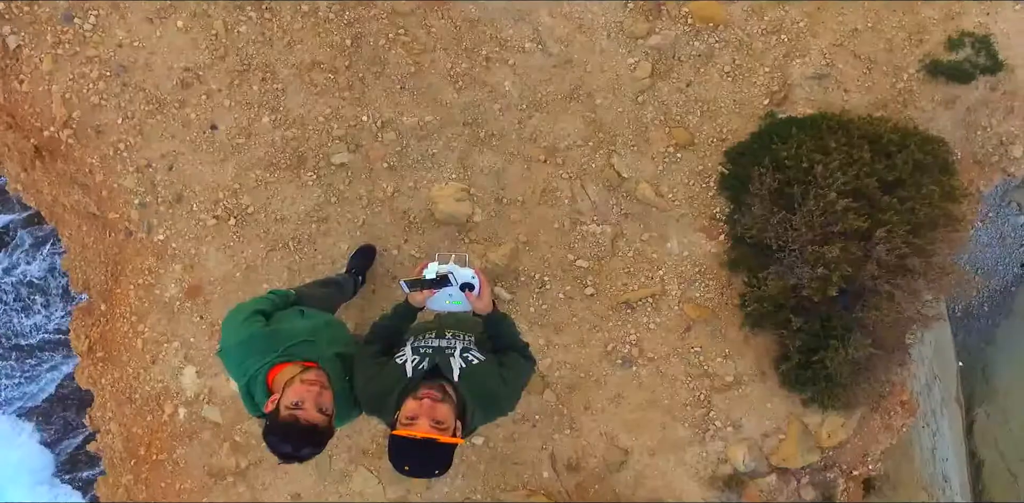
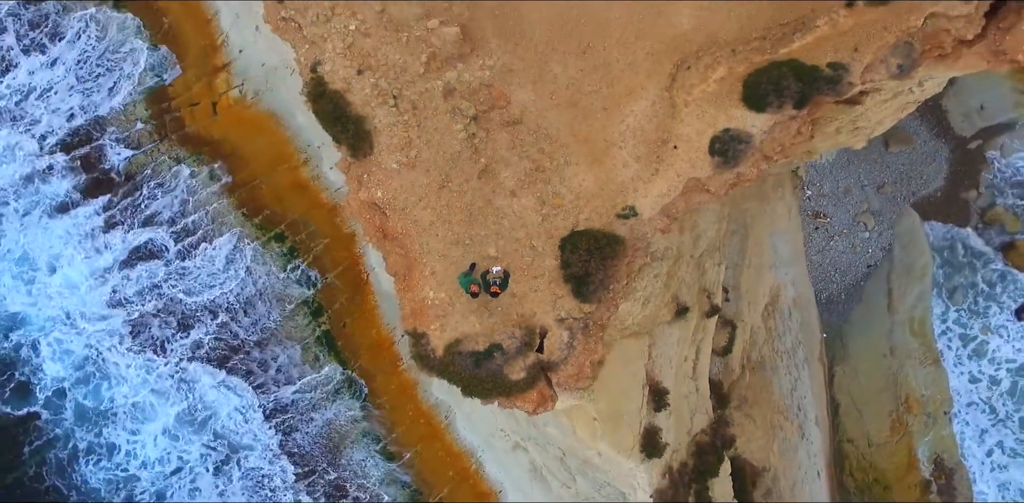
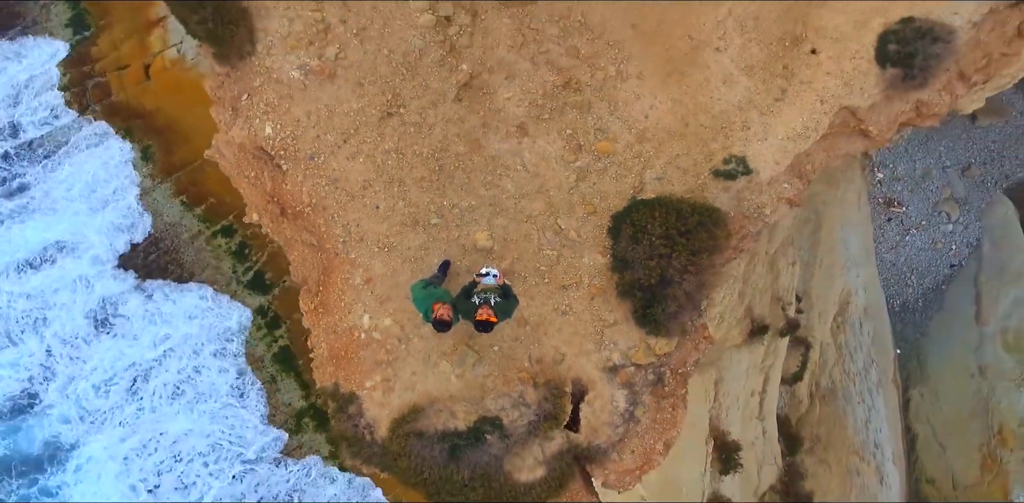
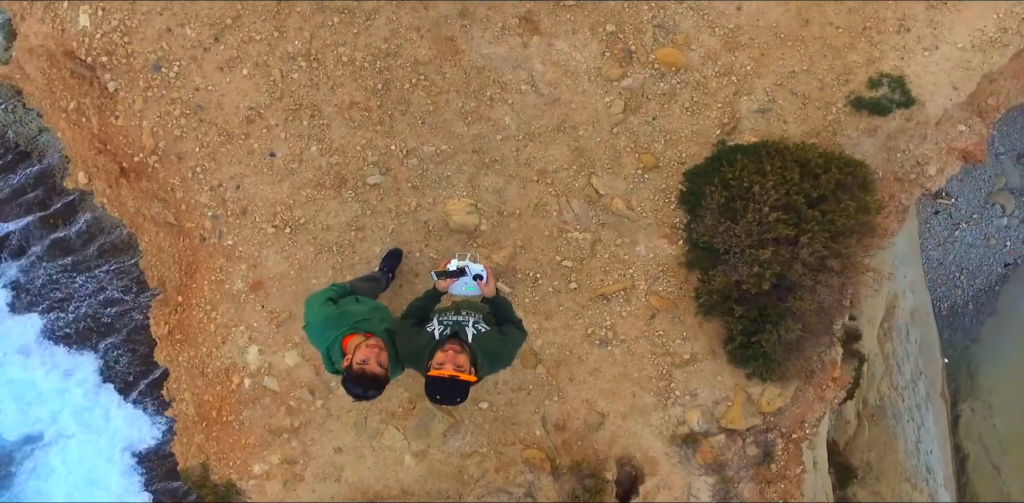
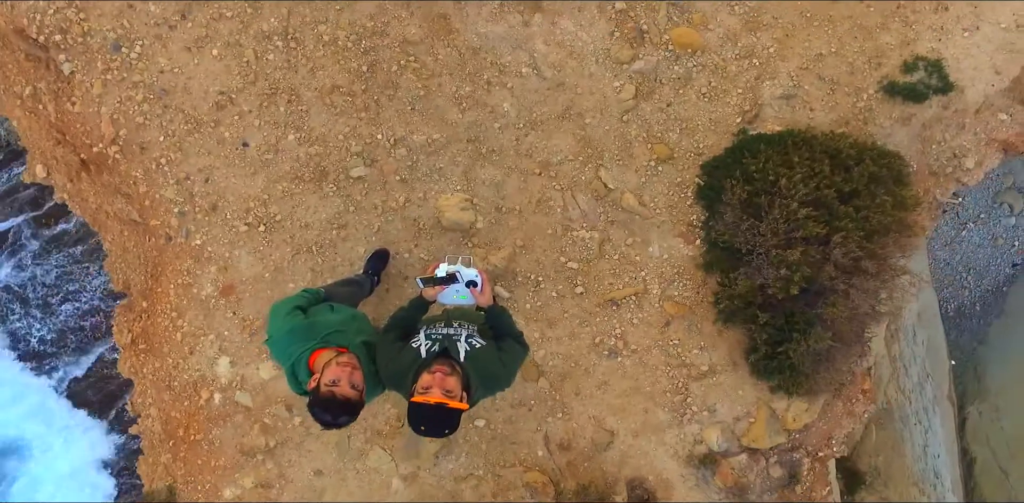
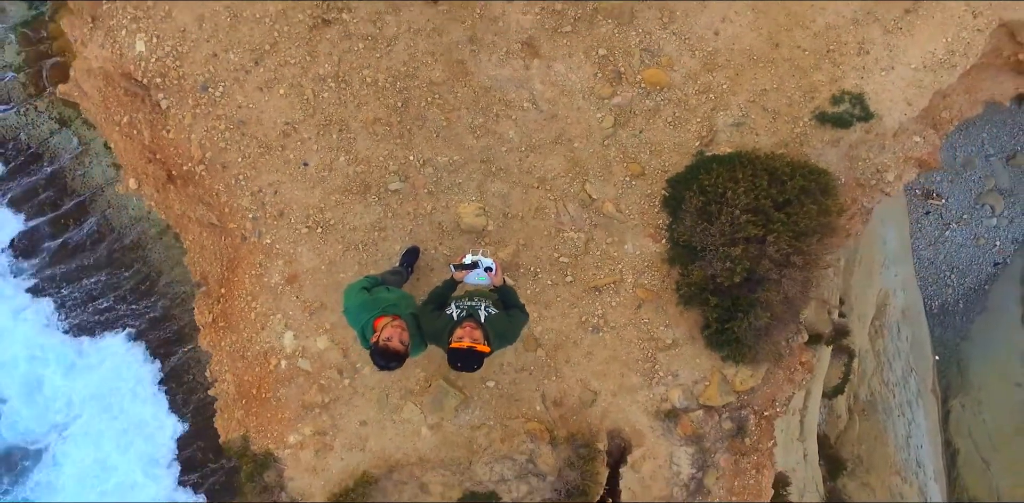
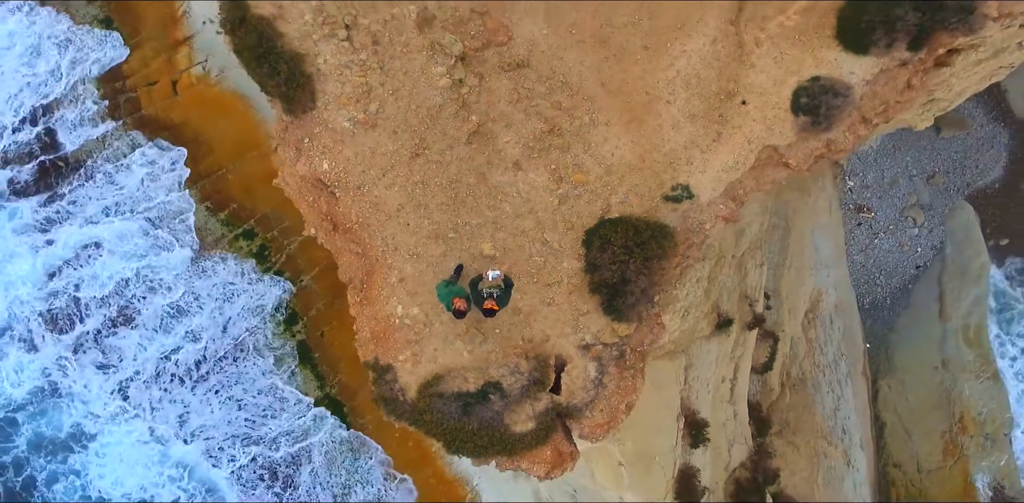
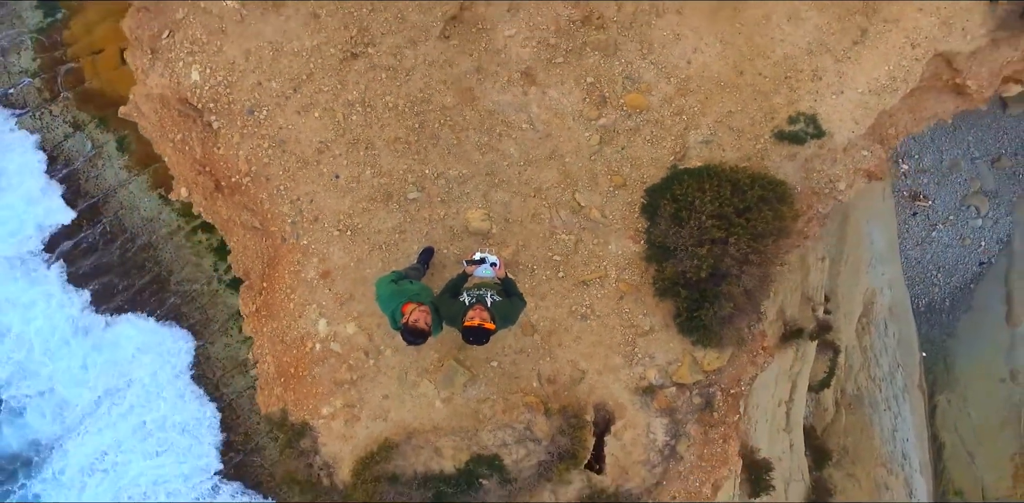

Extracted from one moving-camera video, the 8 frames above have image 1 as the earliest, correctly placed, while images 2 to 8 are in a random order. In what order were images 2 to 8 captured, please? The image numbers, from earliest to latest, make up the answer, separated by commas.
5, 4, 6, 8, 3, 7, 2
